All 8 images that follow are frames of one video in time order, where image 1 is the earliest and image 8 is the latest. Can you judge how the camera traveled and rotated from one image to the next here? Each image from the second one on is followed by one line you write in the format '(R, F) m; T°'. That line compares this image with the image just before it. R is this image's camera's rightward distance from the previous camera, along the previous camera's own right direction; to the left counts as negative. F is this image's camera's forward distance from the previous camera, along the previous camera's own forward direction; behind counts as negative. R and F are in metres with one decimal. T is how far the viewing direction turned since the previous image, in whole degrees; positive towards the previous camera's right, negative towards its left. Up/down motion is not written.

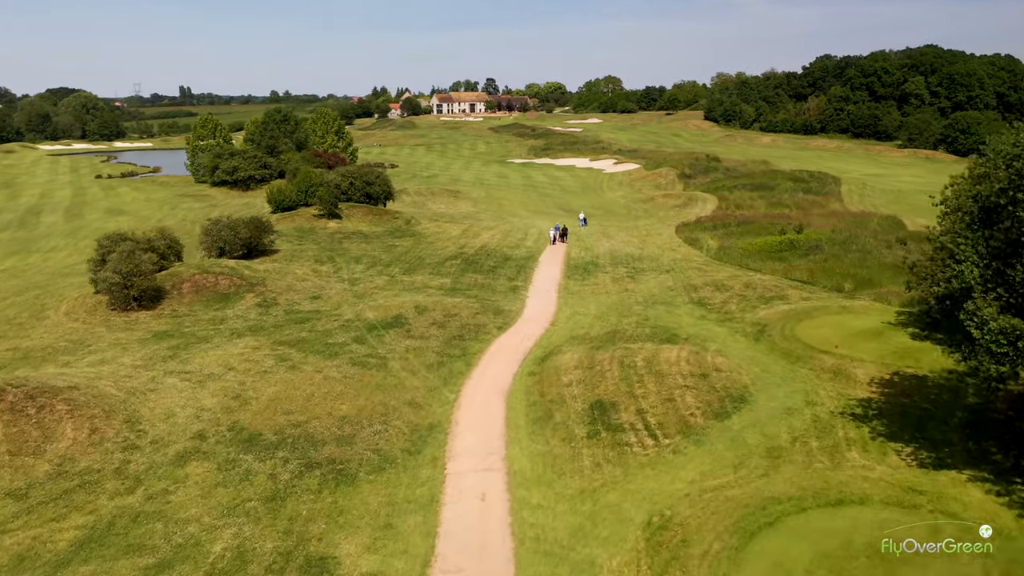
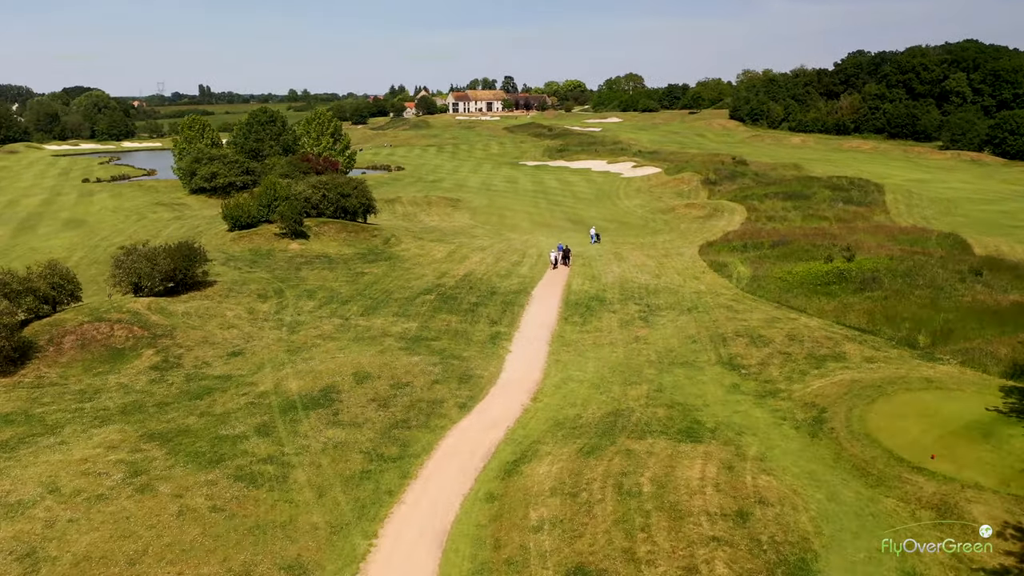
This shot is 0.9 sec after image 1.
(+1.2, +6.0) m; -2°
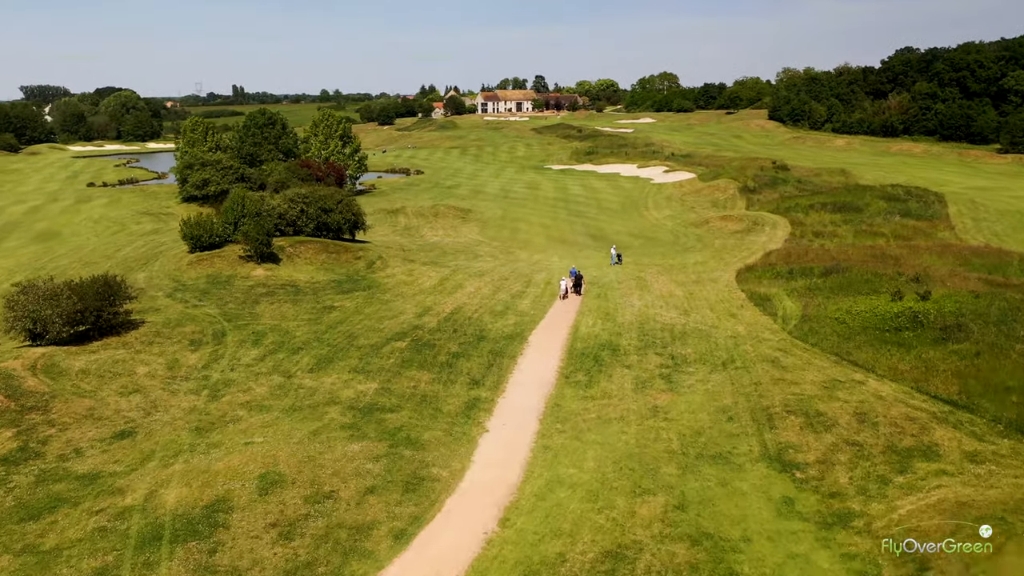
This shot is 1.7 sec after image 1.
(+1.1, +5.3) m; -2°
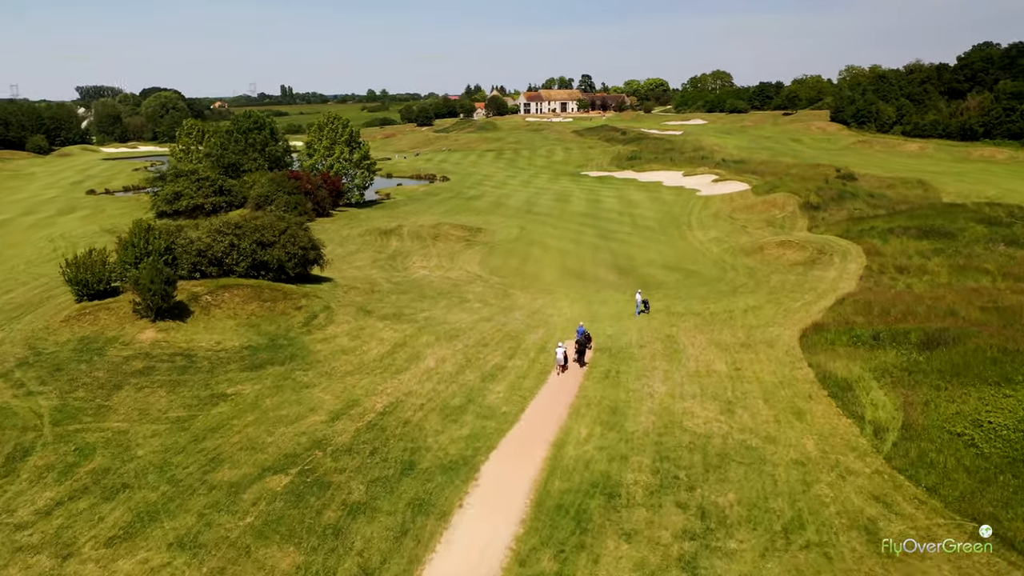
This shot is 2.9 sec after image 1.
(+1.9, +8.1) m; -3°
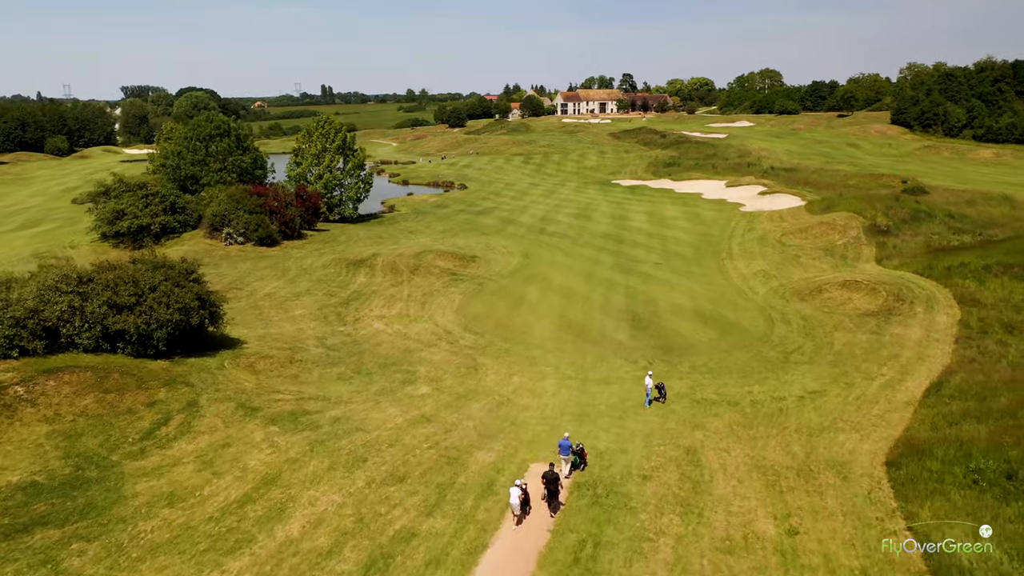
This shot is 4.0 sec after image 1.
(+2.0, +8.1) m; -3°
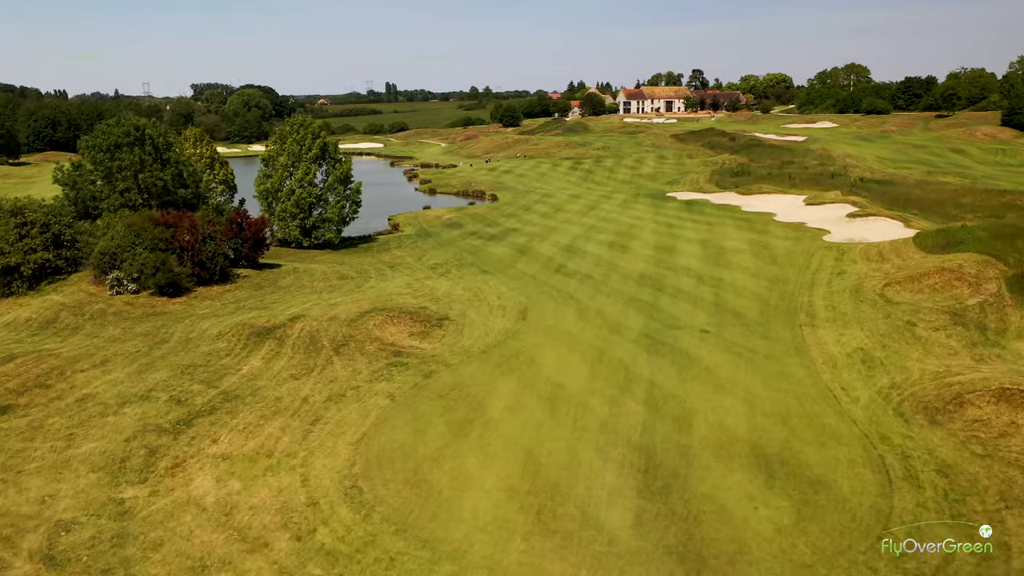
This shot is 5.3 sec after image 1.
(+2.8, +11.6) m; -5°
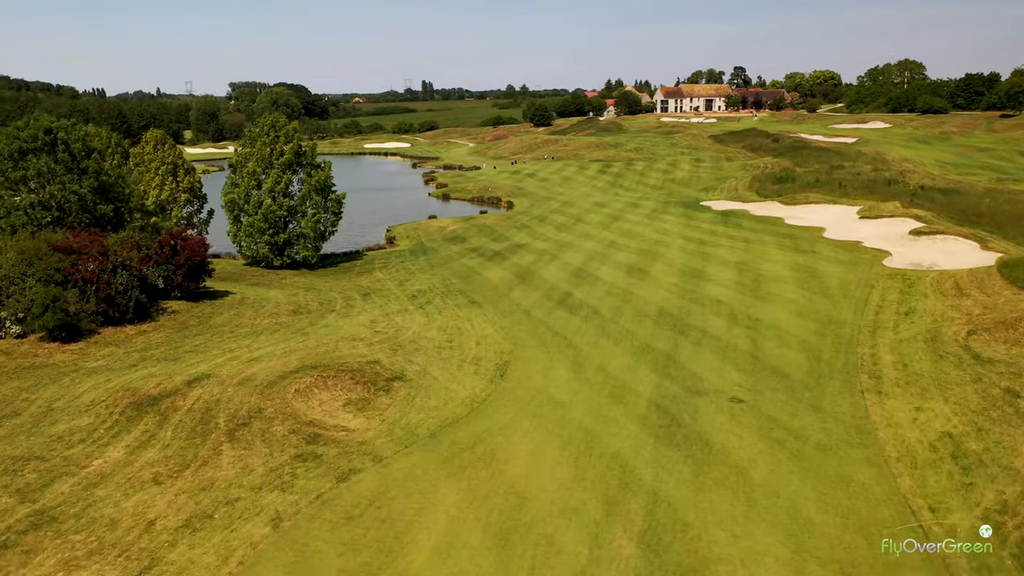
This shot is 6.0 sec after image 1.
(+1.8, +6.5) m; -3°
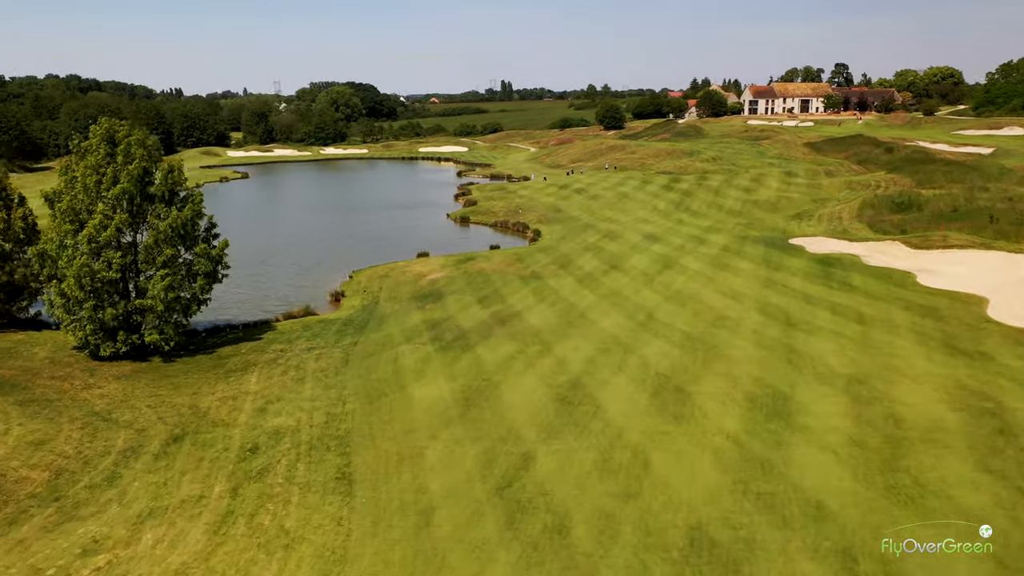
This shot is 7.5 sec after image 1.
(+3.7, +15.5) m; -6°
